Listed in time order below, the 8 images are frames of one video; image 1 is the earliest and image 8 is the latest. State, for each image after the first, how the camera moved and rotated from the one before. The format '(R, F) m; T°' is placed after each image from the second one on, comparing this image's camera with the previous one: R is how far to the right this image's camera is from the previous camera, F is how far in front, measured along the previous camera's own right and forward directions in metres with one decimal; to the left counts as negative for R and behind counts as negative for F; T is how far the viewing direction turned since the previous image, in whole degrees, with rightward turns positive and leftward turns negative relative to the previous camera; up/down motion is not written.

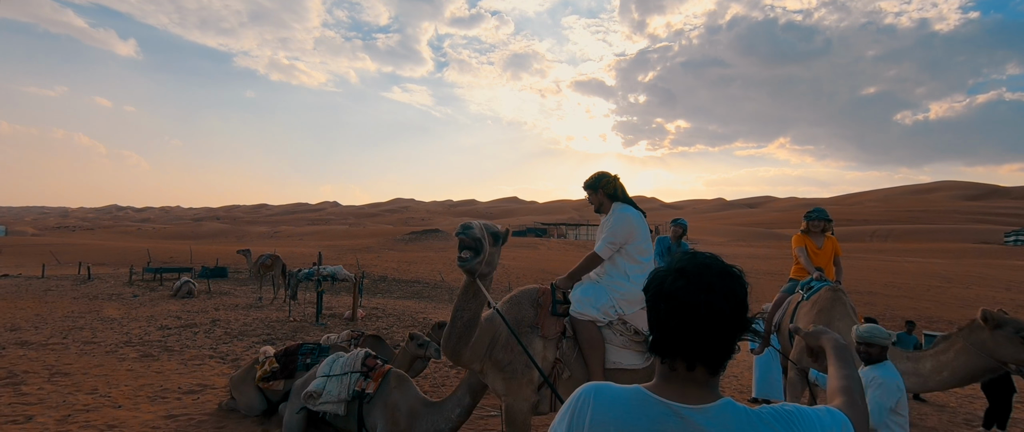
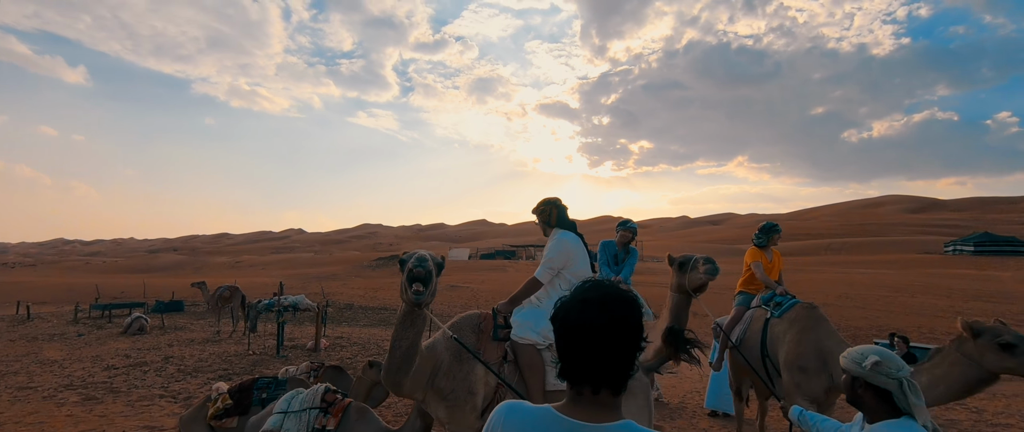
(+0.2, -0.1) m; +4°
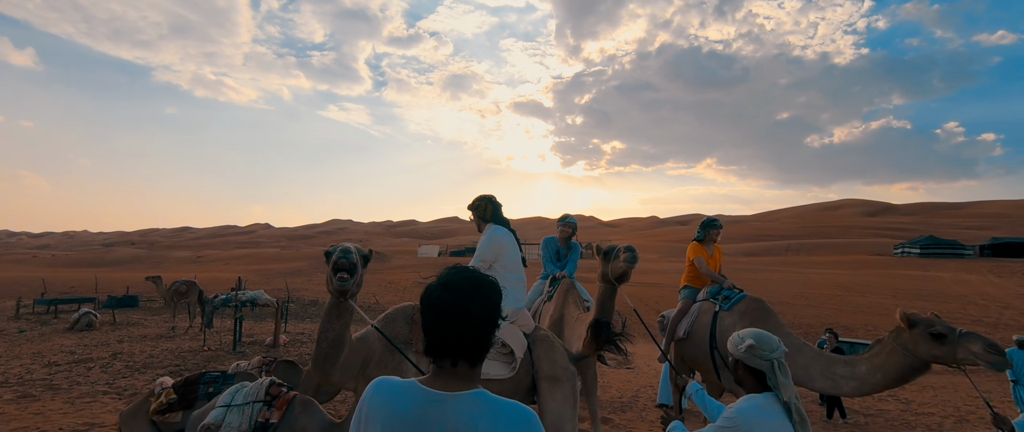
(+0.3, -0.2) m; +3°
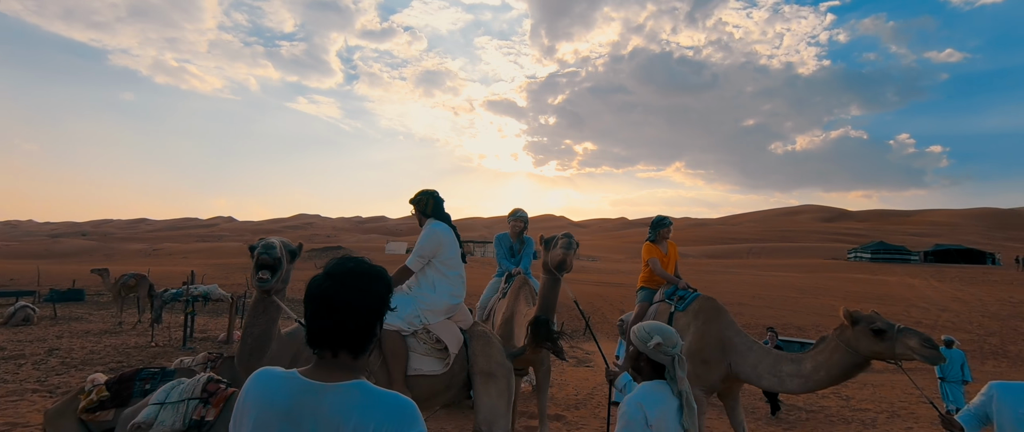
(+0.3, 0.0) m; +3°
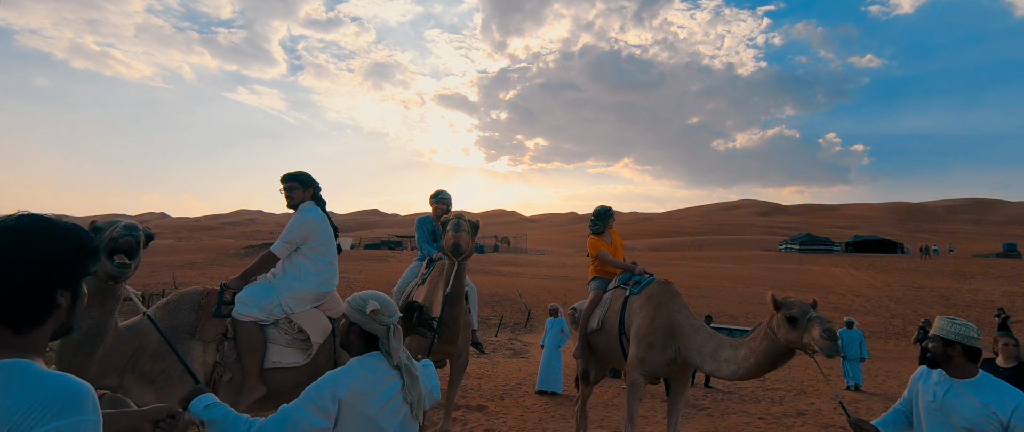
(+0.6, +0.1) m; +5°
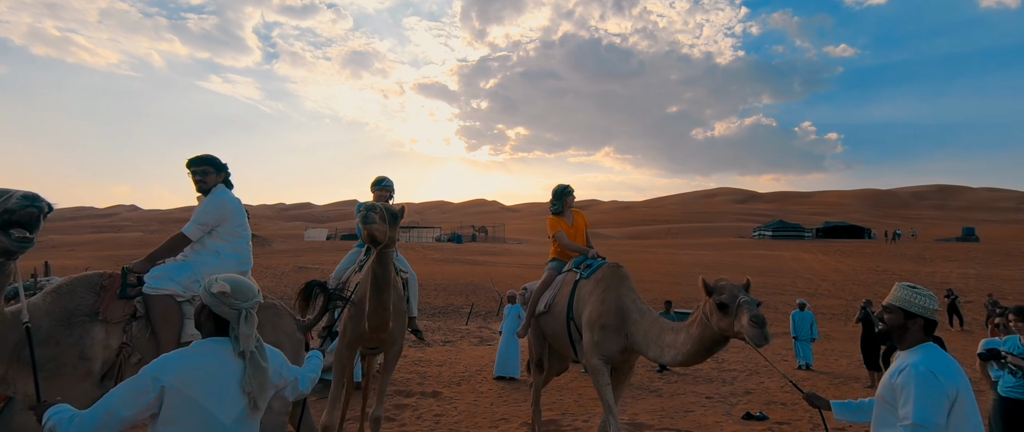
(+0.5, 0.0) m; +2°
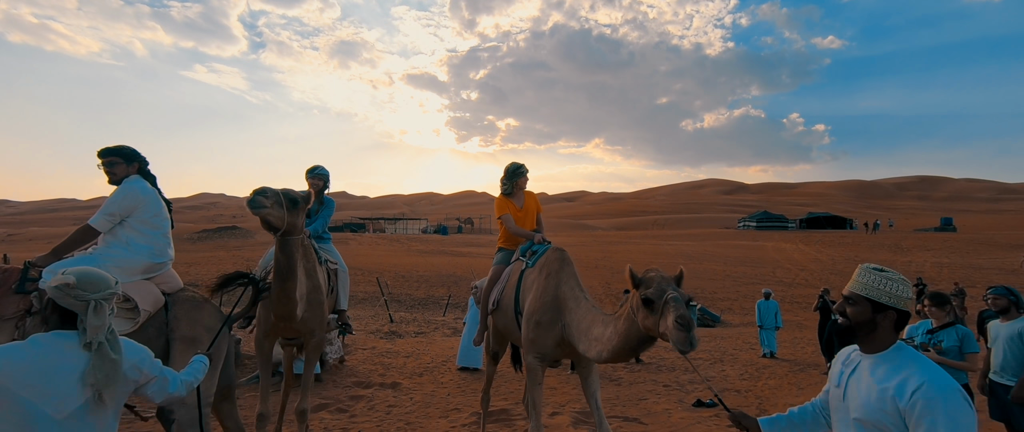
(+0.6, 0.0) m; +1°
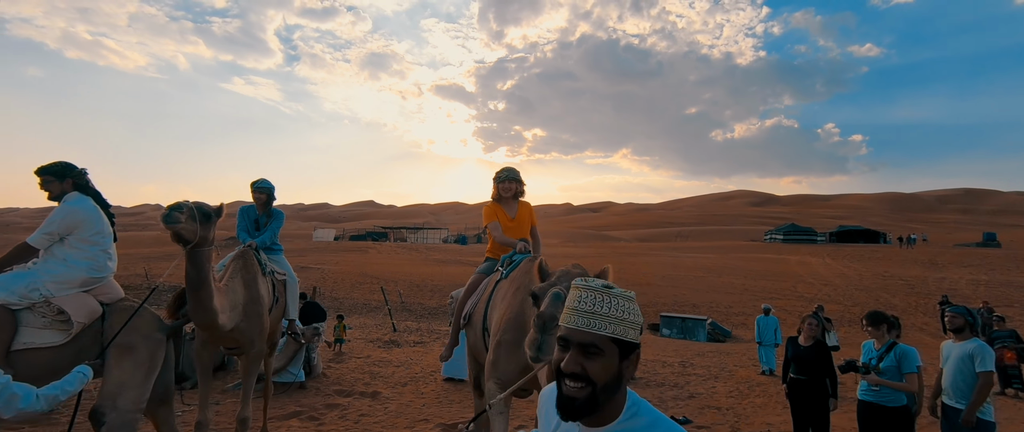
(+0.8, 0.0) m; -3°
